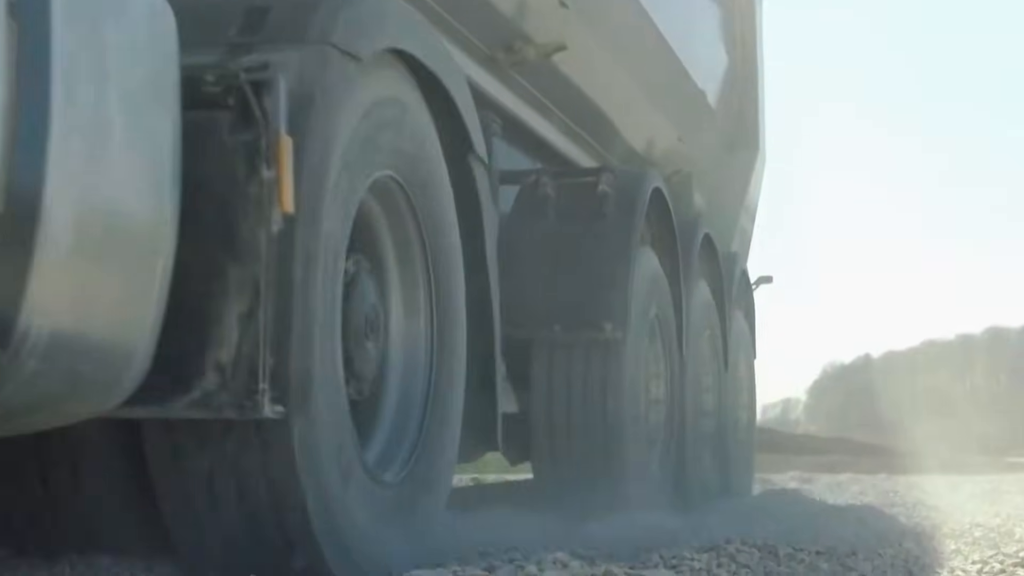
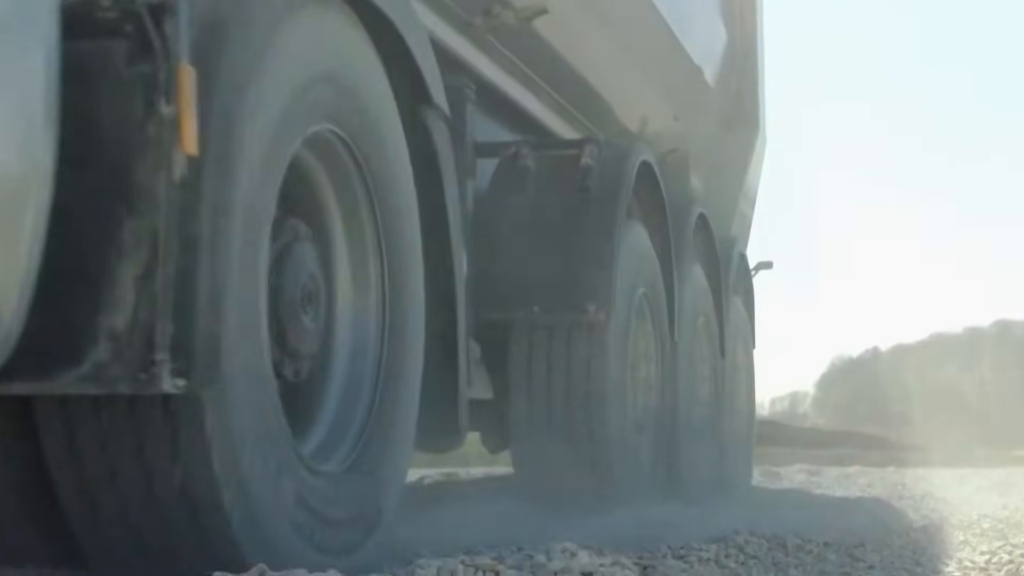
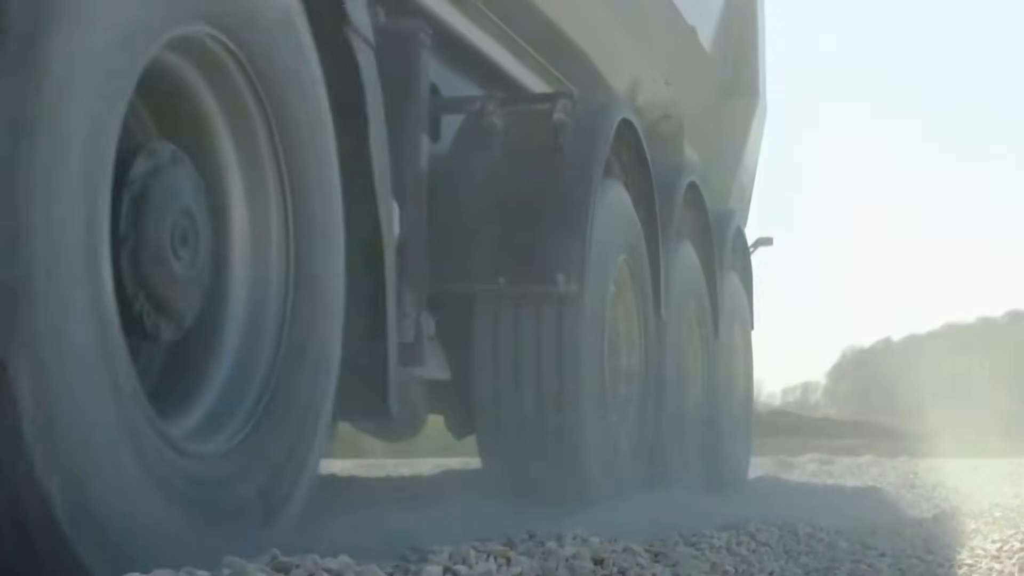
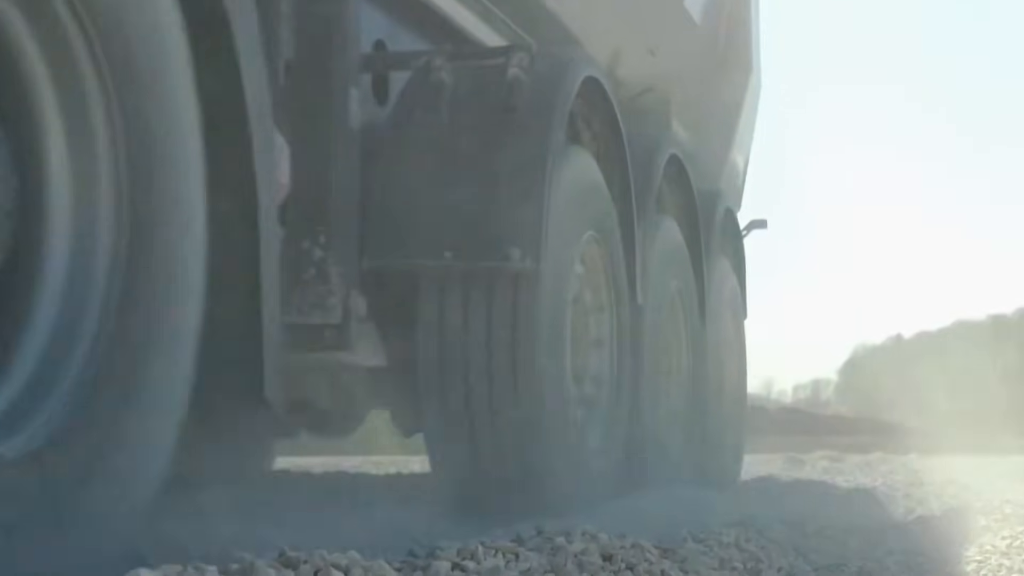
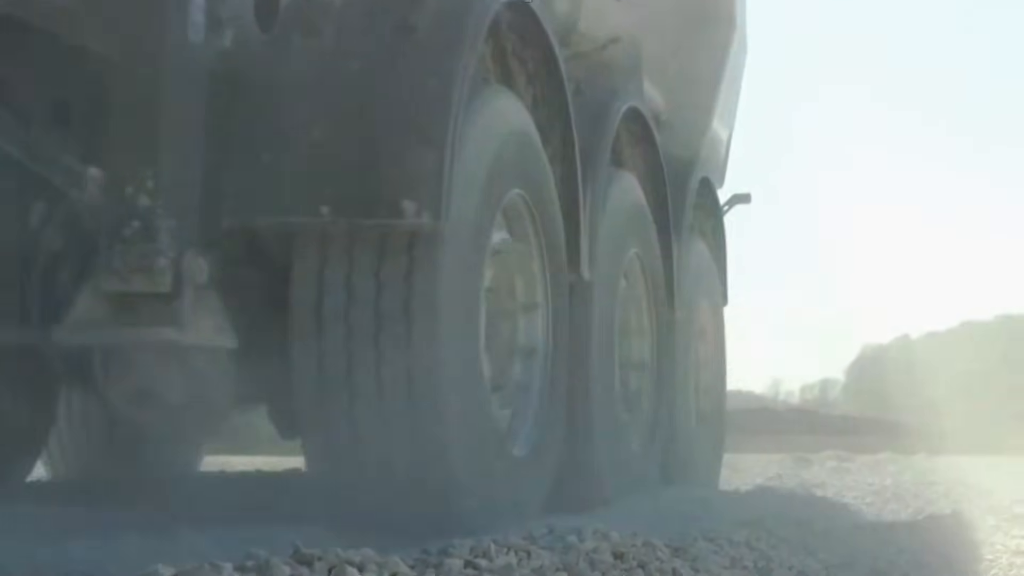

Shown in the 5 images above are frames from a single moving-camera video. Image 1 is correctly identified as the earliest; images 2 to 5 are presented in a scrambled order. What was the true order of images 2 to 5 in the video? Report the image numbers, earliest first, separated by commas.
2, 3, 4, 5
